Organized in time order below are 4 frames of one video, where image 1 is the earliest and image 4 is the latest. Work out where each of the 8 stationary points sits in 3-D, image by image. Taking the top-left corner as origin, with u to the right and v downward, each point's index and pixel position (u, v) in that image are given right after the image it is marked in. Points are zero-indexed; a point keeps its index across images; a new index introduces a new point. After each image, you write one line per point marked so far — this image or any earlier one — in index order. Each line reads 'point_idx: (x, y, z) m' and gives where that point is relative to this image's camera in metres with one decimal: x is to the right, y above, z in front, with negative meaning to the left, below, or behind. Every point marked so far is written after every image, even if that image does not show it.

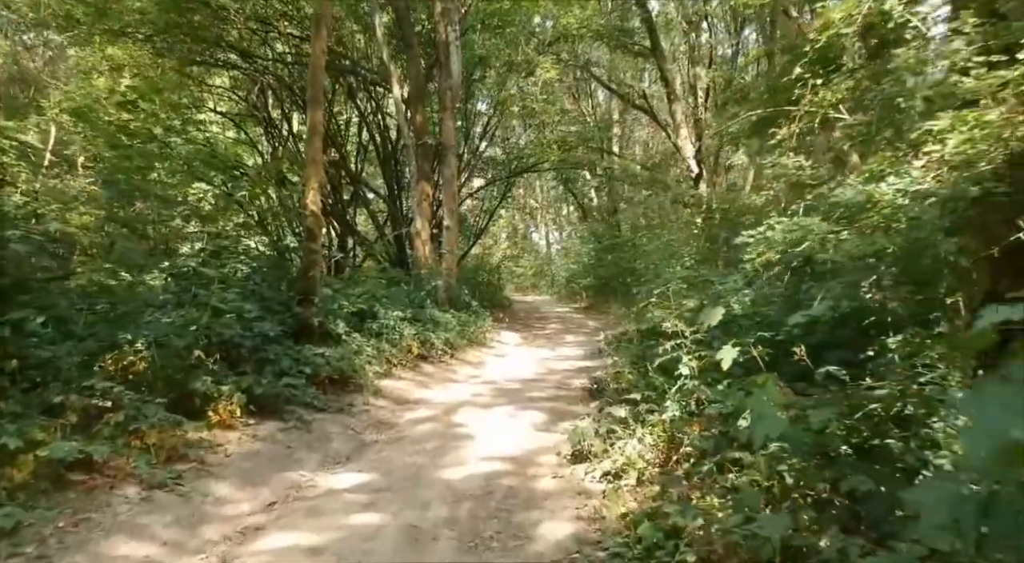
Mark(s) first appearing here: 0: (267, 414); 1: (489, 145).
0: (-2.3, -1.2, +6.0) m
1: (-0.7, +4.2, +19.6) m
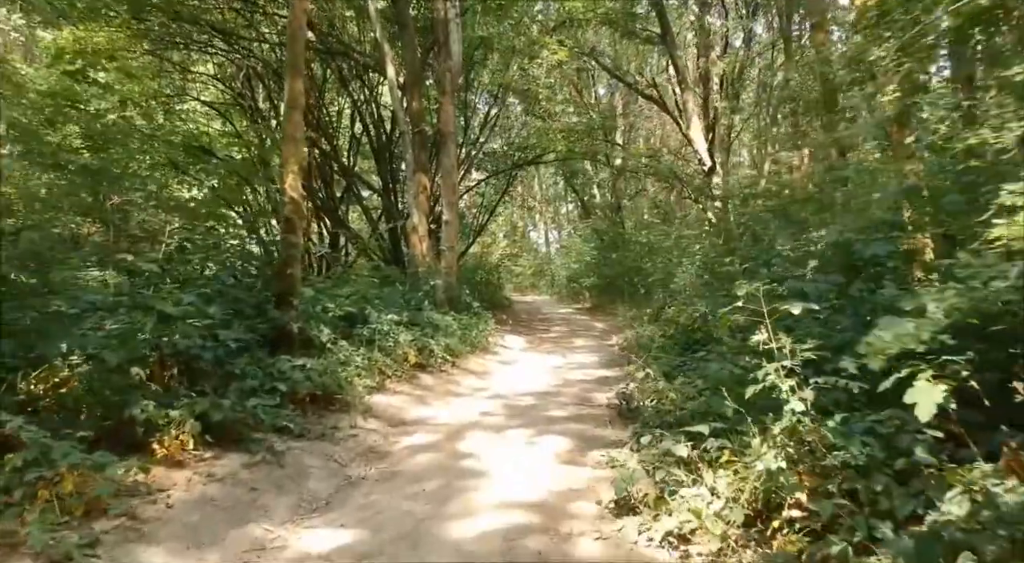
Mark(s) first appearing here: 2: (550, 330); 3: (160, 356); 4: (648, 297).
0: (-2.2, -1.2, +4.8) m
1: (-0.7, +4.2, +18.4) m
2: (+1.0, -1.3, +17.0) m
3: (-2.8, -0.6, +5.1) m
4: (+3.8, -0.4, +17.9) m
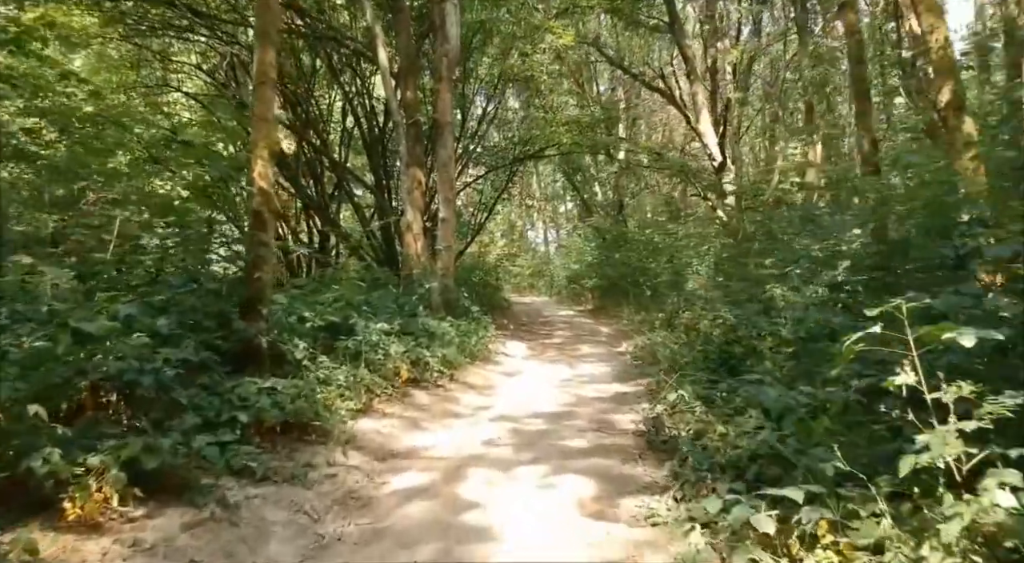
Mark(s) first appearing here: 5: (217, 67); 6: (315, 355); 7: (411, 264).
0: (-2.1, -1.3, +3.8) m
1: (-0.7, +4.1, +17.4) m
2: (+1.0, -1.3, +16.0) m
3: (-2.7, -0.7, +4.1) m
4: (+3.8, -0.5, +16.9) m
5: (-7.5, +5.3, +16.2) m
6: (-1.9, -0.7, +6.2) m
7: (-2.0, +0.4, +12.9) m
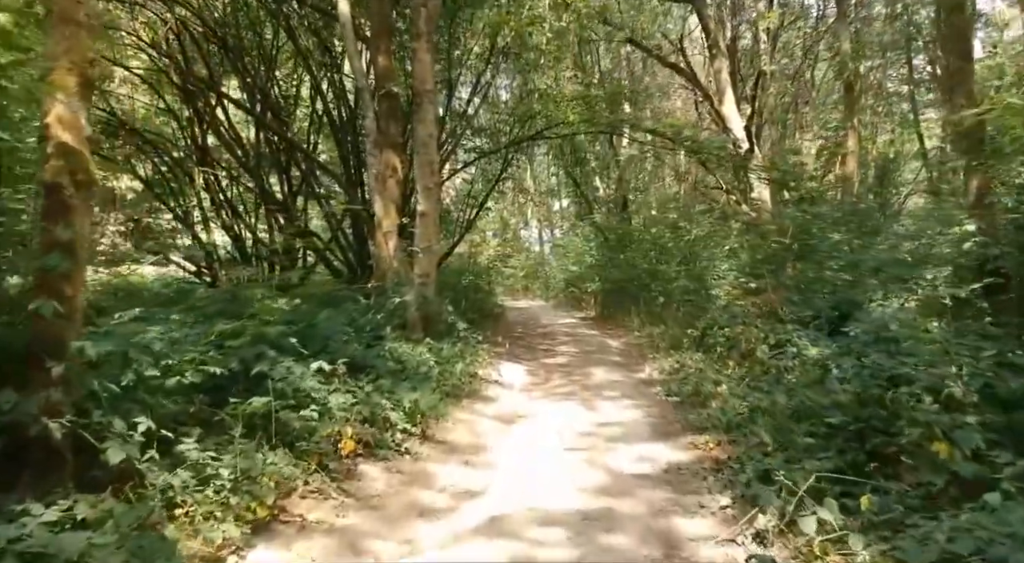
0: (-2.0, -1.4, +1.3) m
1: (-0.8, +4.0, +14.9) m
2: (+0.9, -1.5, +13.5) m
3: (-2.7, -0.8, +1.6) m
4: (+3.7, -0.6, +14.4) m
5: (-7.6, +5.1, +13.6) m
6: (-1.9, -0.9, +3.6) m
7: (-2.1, +0.2, +10.4) m
